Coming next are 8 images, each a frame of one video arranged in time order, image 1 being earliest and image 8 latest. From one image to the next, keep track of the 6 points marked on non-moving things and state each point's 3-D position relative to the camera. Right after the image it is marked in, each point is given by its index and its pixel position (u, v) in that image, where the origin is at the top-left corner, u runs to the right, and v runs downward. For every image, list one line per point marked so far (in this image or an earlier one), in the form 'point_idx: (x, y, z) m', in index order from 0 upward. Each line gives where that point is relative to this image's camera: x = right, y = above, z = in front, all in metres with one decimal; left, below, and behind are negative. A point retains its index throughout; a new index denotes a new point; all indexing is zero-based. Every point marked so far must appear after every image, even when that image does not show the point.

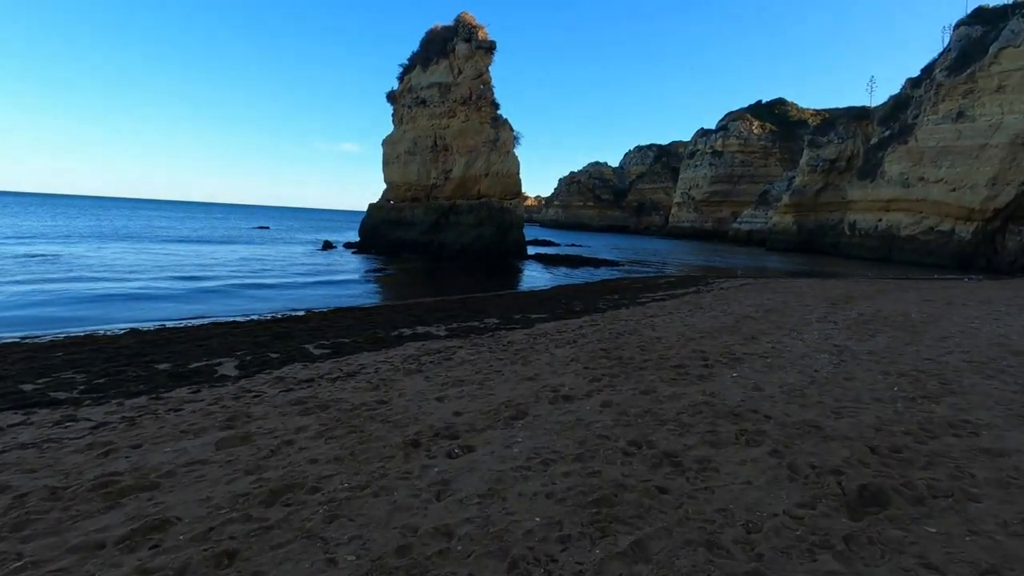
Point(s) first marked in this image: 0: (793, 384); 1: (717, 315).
0: (+3.1, -1.1, +6.0) m
1: (+4.9, -0.7, +12.8) m
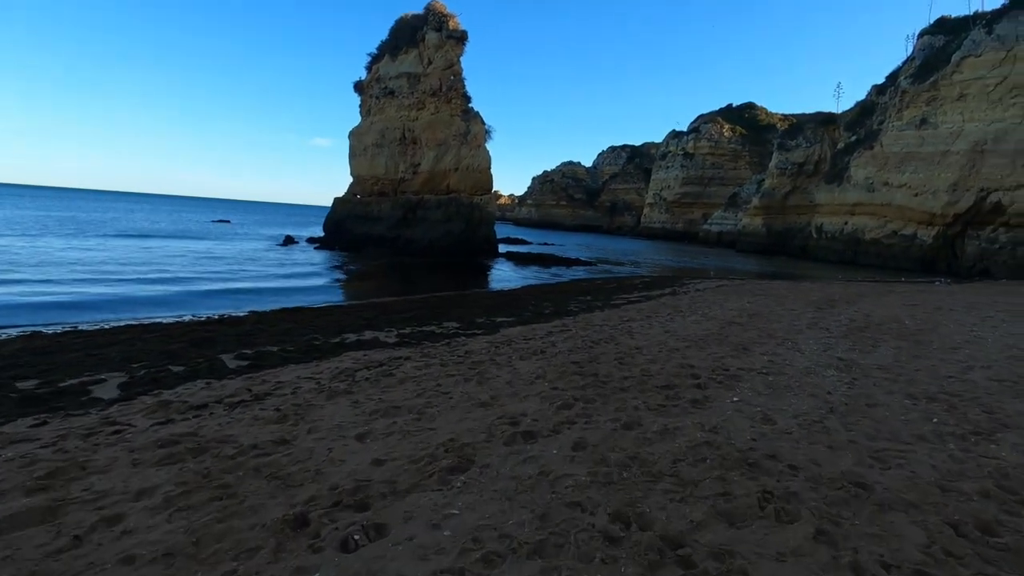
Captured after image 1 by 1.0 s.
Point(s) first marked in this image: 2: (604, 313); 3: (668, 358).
0: (+2.7, -1.1, +4.8) m
1: (+4.1, -0.7, +11.7) m
2: (+2.4, -0.6, +13.6) m
3: (+2.2, -1.0, +7.5) m
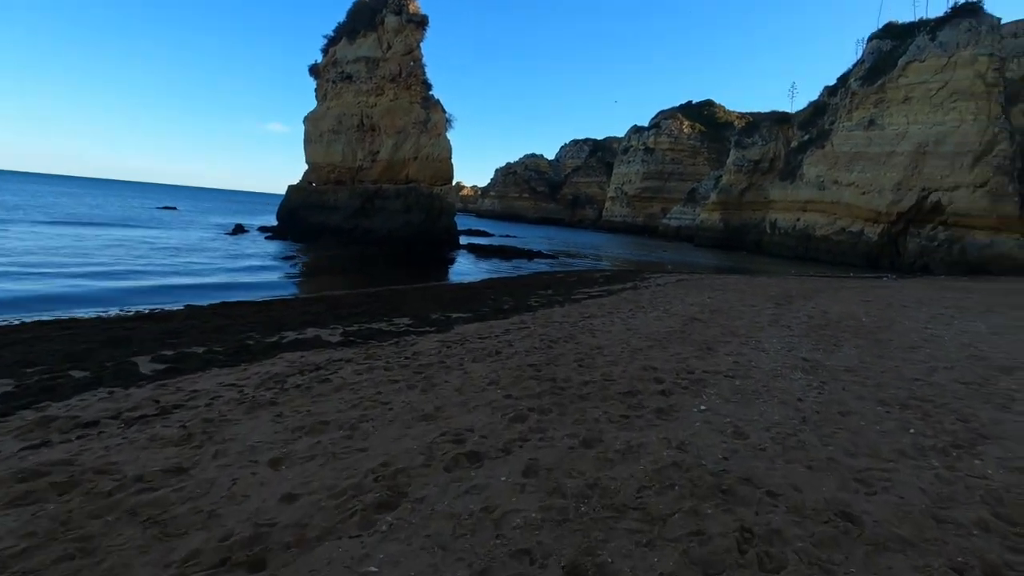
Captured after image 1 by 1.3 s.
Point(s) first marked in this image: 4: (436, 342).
0: (+2.2, -1.1, +4.5) m
1: (+3.1, -0.6, +11.4) m
2: (+1.3, -0.5, +13.2) m
3: (+1.6, -0.9, +7.0) m
4: (-1.2, -0.8, +8.3) m
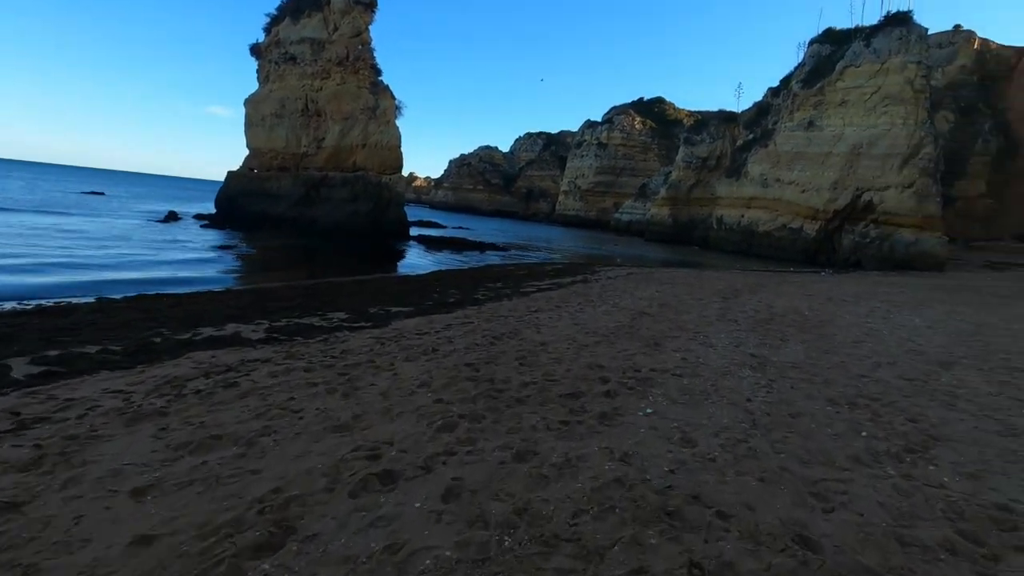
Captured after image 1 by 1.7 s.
0: (+1.7, -1.1, +4.2) m
1: (+2.0, -0.5, +11.2) m
2: (0.0, -0.3, +12.7) m
3: (+0.8, -0.9, +6.6) m
4: (-2.1, -0.7, +7.7) m
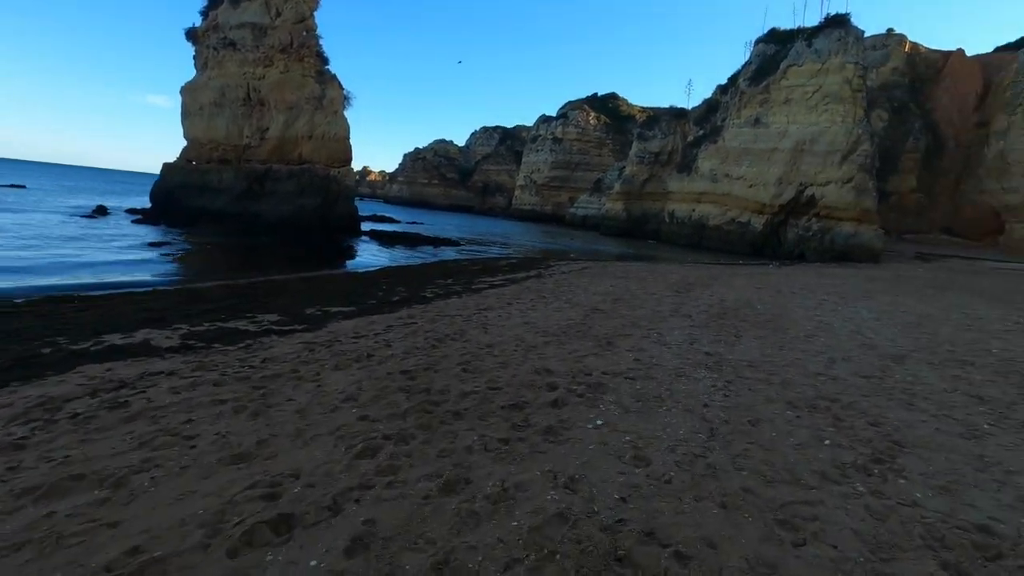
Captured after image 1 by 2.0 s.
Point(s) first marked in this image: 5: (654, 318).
0: (+1.2, -1.1, +3.8) m
1: (+1.0, -0.4, +10.8) m
2: (-1.1, -0.3, +12.2) m
3: (+0.1, -0.8, +6.2) m
4: (-2.8, -0.7, +7.0) m
5: (+2.5, -0.5, +9.5) m
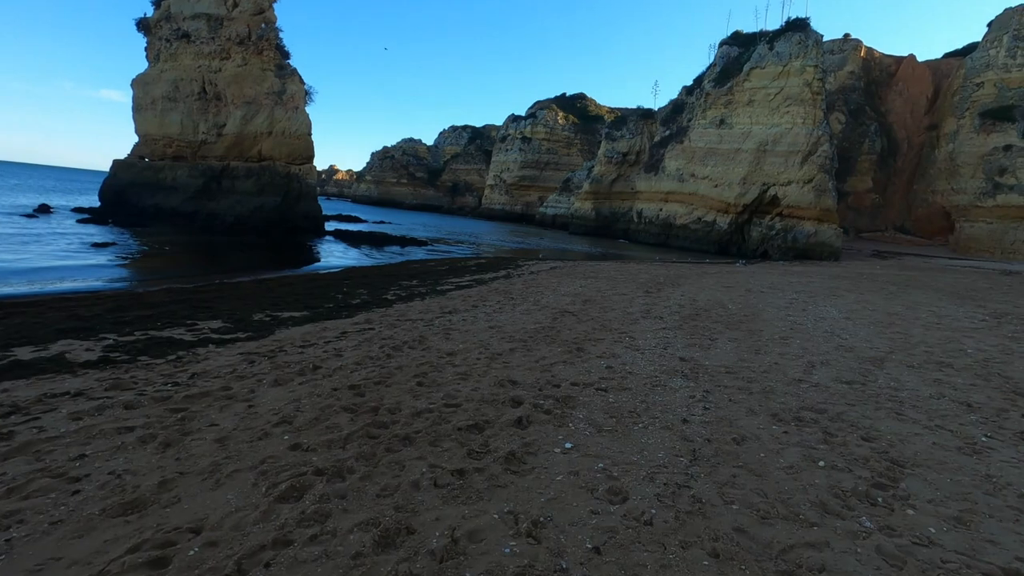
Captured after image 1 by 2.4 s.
0: (+1.0, -1.1, +3.3) m
1: (+0.3, -0.4, +10.3) m
2: (-1.9, -0.3, +11.6) m
3: (-0.3, -0.9, +5.7) m
4: (-3.2, -0.8, +6.3) m
5: (+1.9, -0.5, +9.1) m
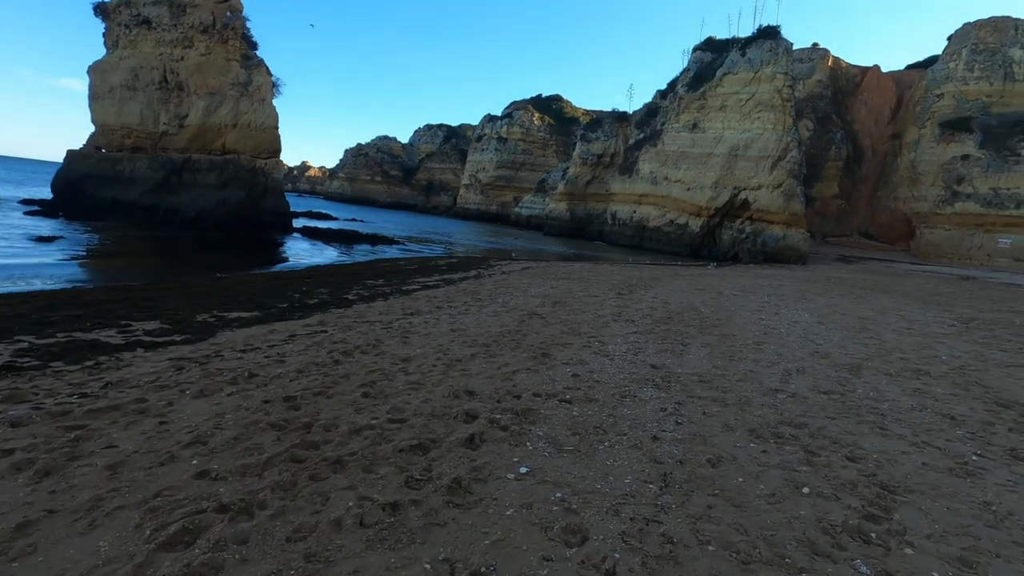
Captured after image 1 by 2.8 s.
0: (+0.7, -1.1, +2.9) m
1: (-0.3, -0.4, +9.8) m
2: (-2.5, -0.3, +11.0) m
3: (-0.7, -0.9, +5.2) m
4: (-3.7, -0.8, +5.7) m
5: (+1.4, -0.6, +8.7) m
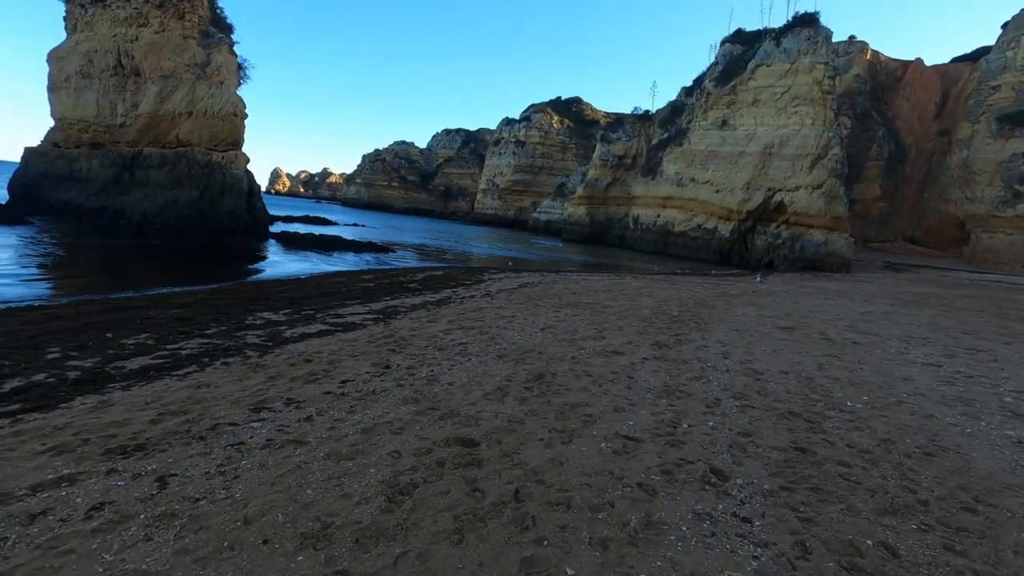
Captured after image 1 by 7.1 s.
0: (-0.4, -1.7, -2.9) m
1: (-1.1, -1.1, +4.1) m
2: (-3.3, -0.9, +5.3) m
3: (-1.6, -1.5, -0.6) m
4: (-4.6, -1.3, 0.0) m
5: (+0.6, -1.2, +2.8) m
